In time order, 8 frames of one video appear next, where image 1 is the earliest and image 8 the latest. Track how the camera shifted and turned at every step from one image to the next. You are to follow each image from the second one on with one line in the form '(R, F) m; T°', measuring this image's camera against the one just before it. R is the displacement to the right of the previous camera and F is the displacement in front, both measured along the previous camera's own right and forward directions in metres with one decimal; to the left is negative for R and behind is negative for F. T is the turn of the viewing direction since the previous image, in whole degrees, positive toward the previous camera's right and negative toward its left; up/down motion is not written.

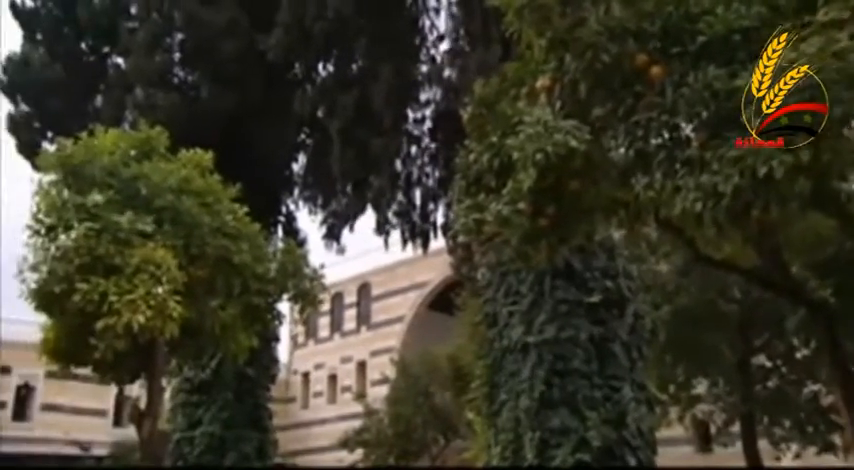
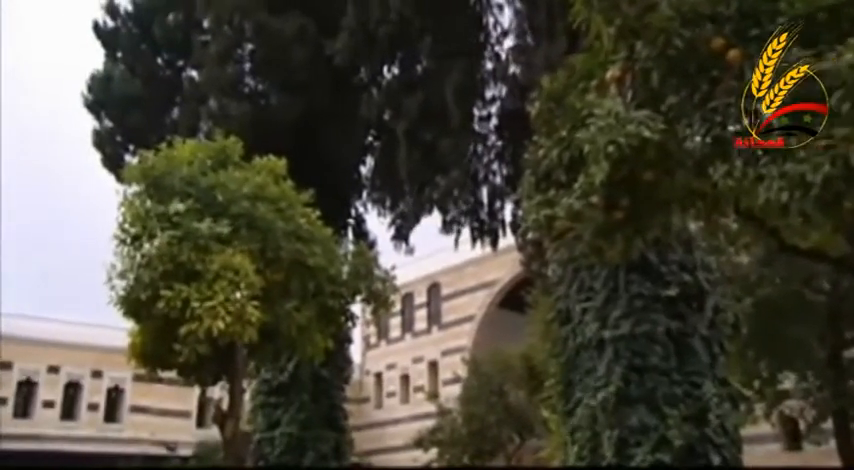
(-0.1, 0.0) m; -5°
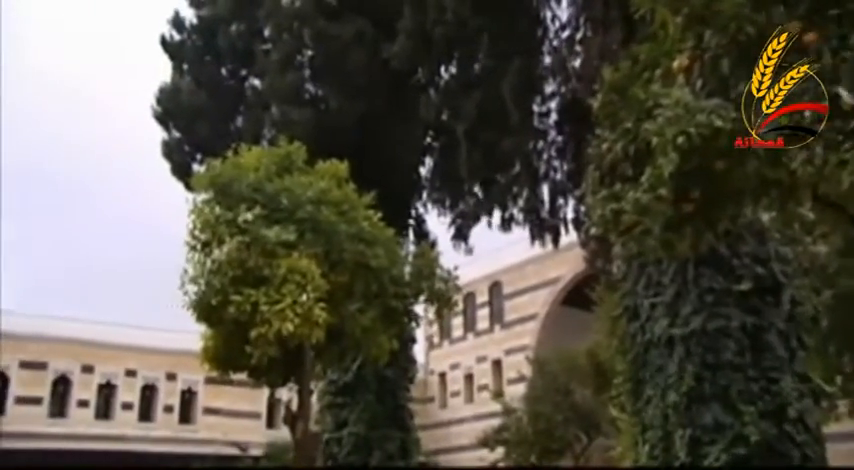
(-0.1, 0.0) m; -4°
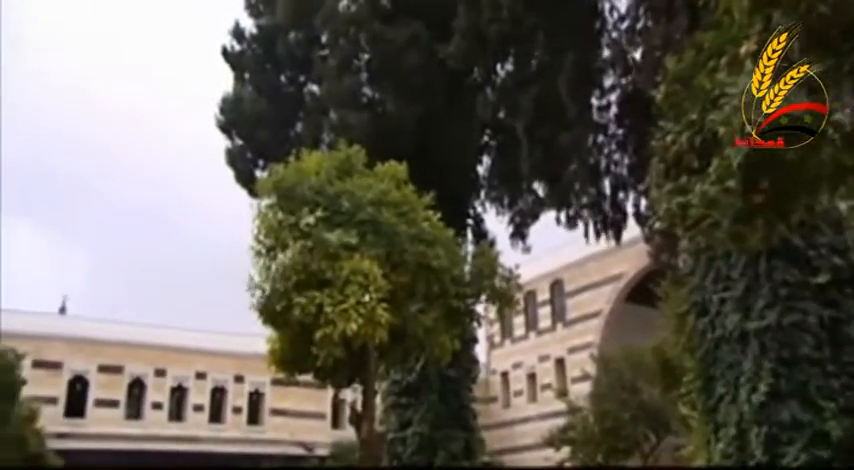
(-0.1, 0.0) m; -4°
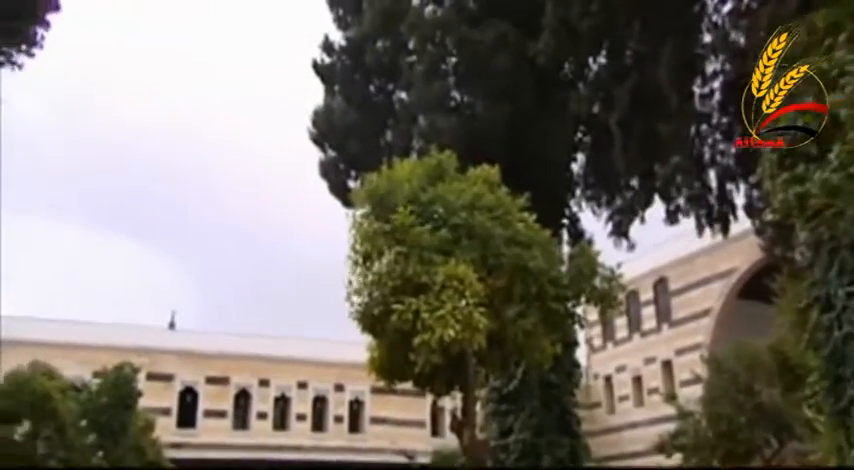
(-0.2, +0.1) m; -7°
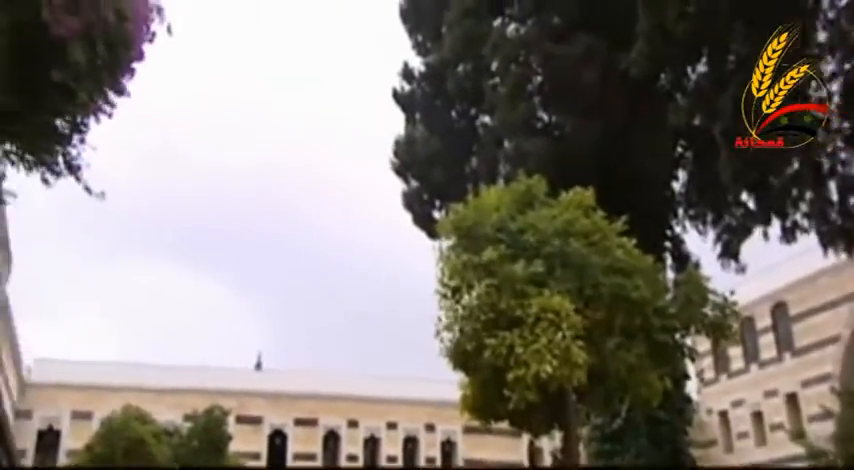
(-0.2, +0.5) m; -6°
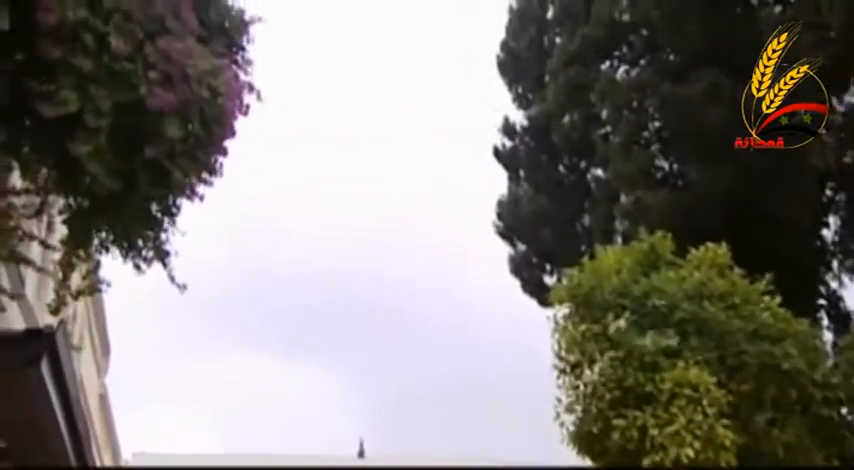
(-0.3, +0.8) m; -7°
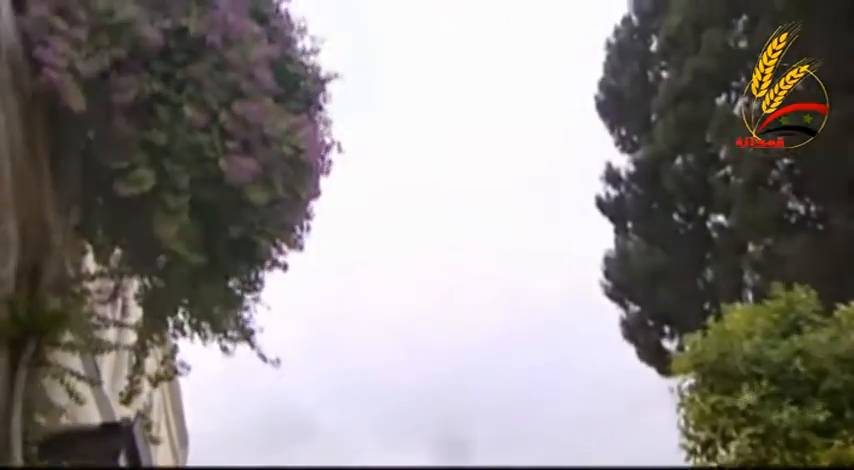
(-0.2, +0.8) m; -6°
